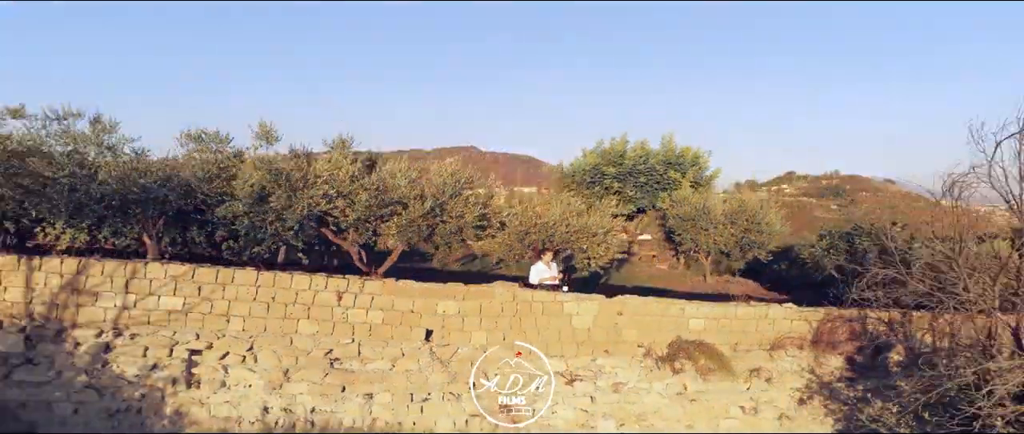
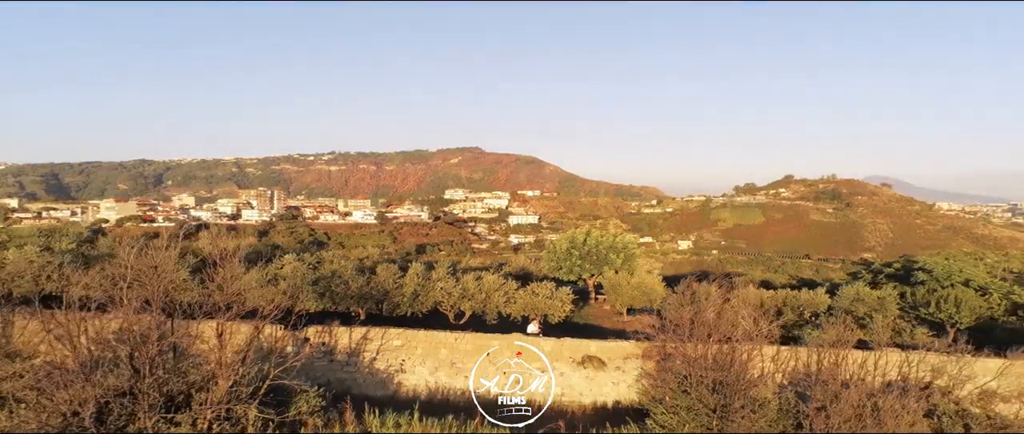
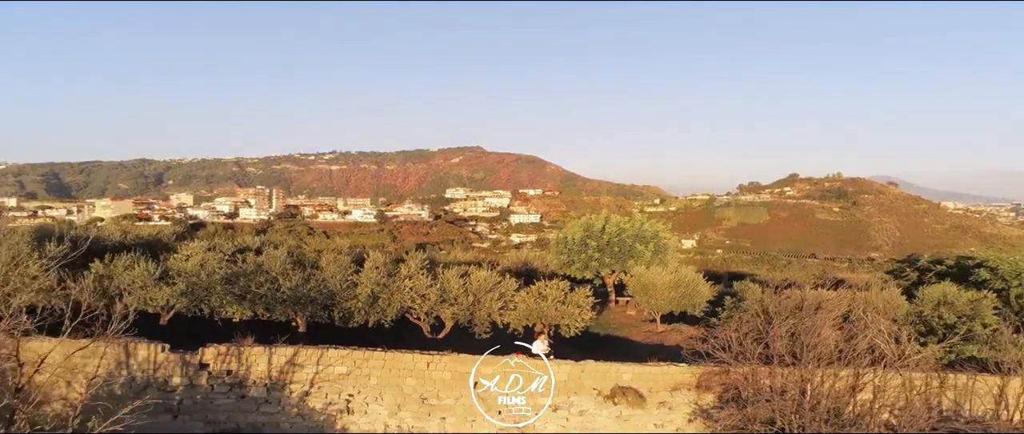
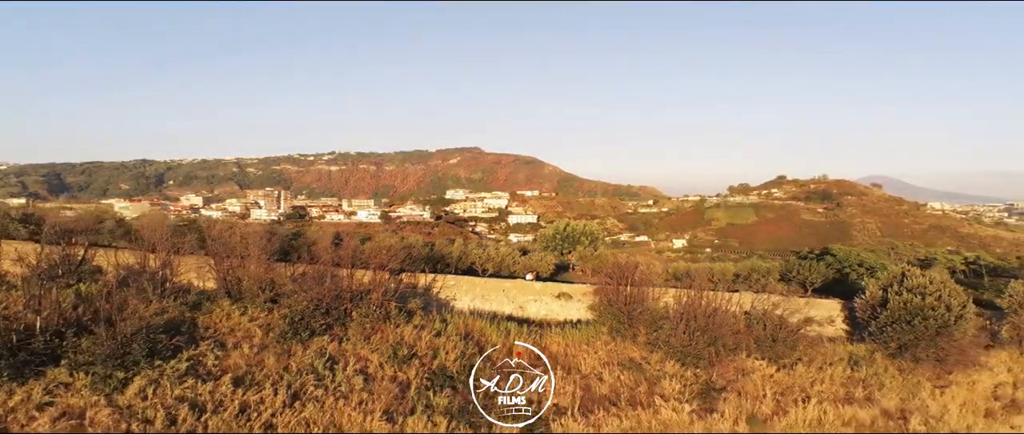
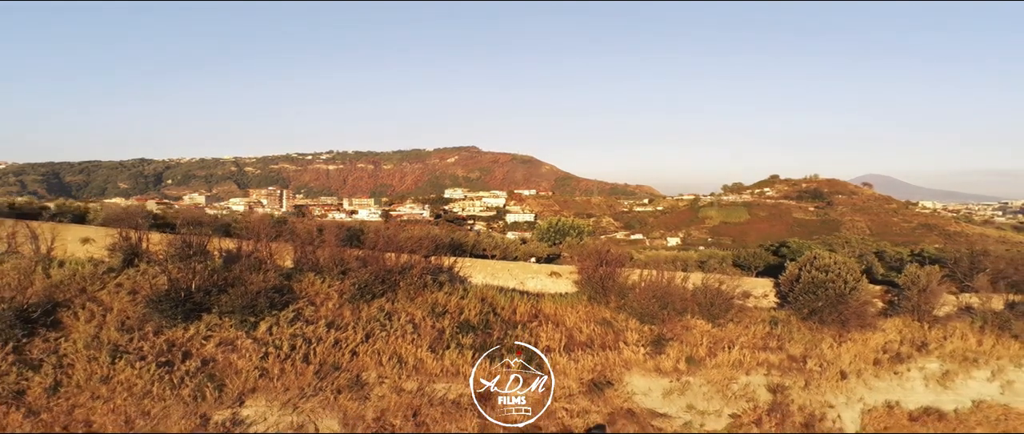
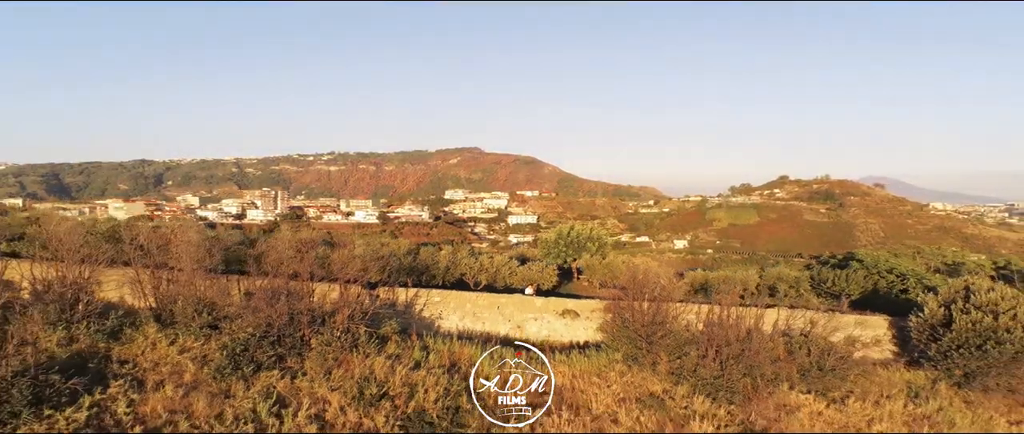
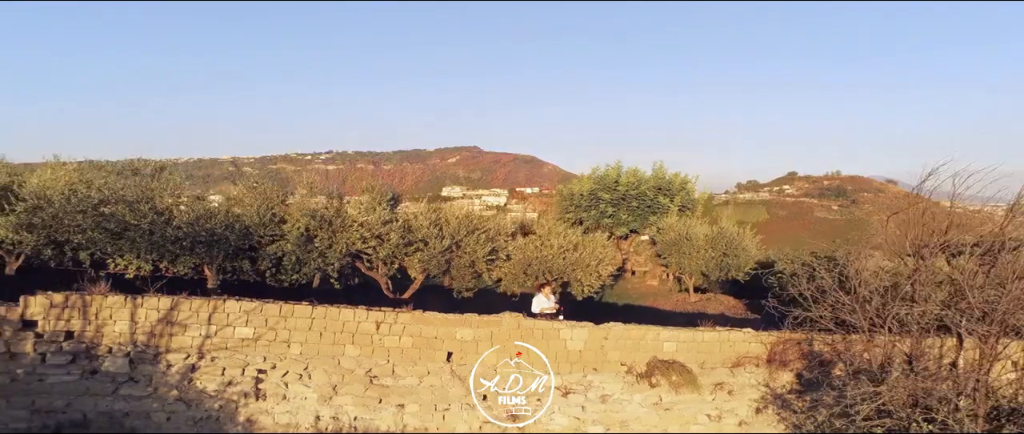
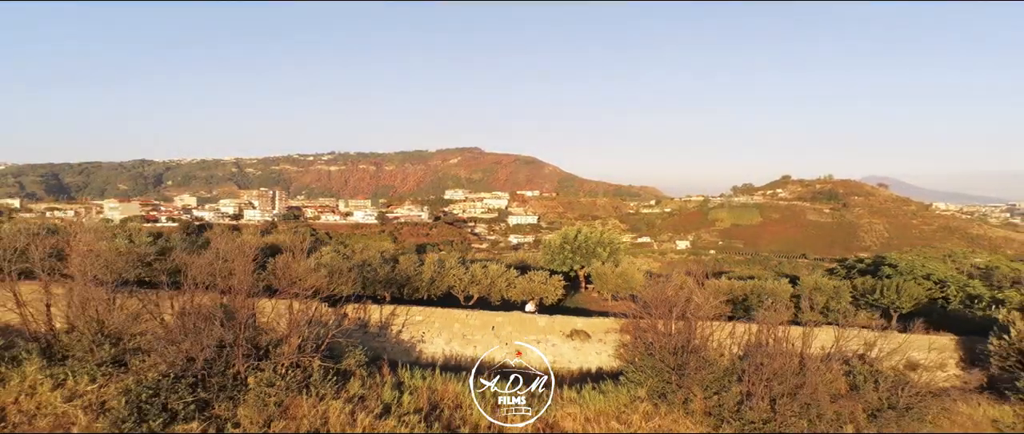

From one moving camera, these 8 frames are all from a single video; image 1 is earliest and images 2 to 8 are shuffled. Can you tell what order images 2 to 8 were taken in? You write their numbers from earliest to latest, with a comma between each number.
7, 3, 2, 8, 6, 4, 5
